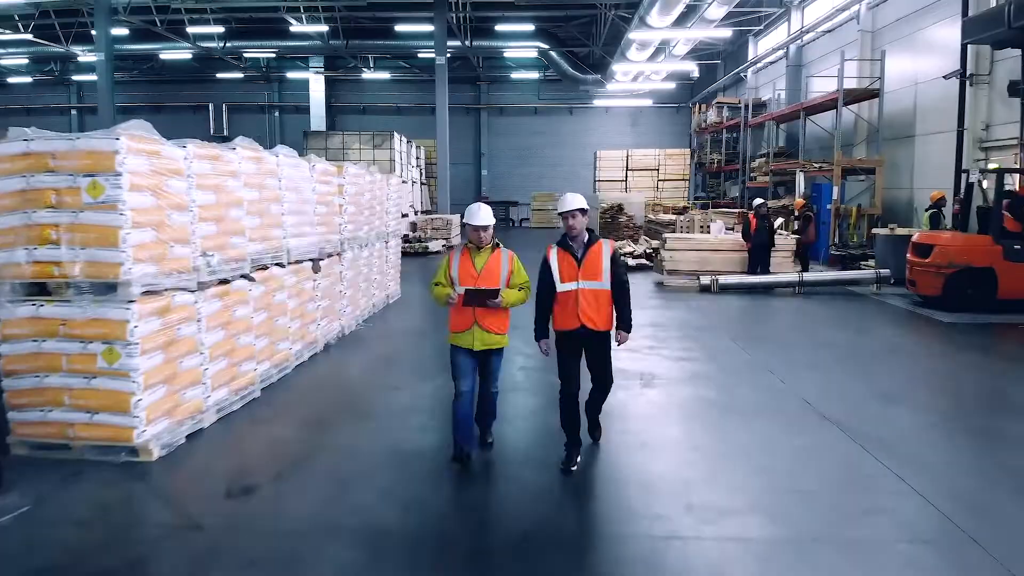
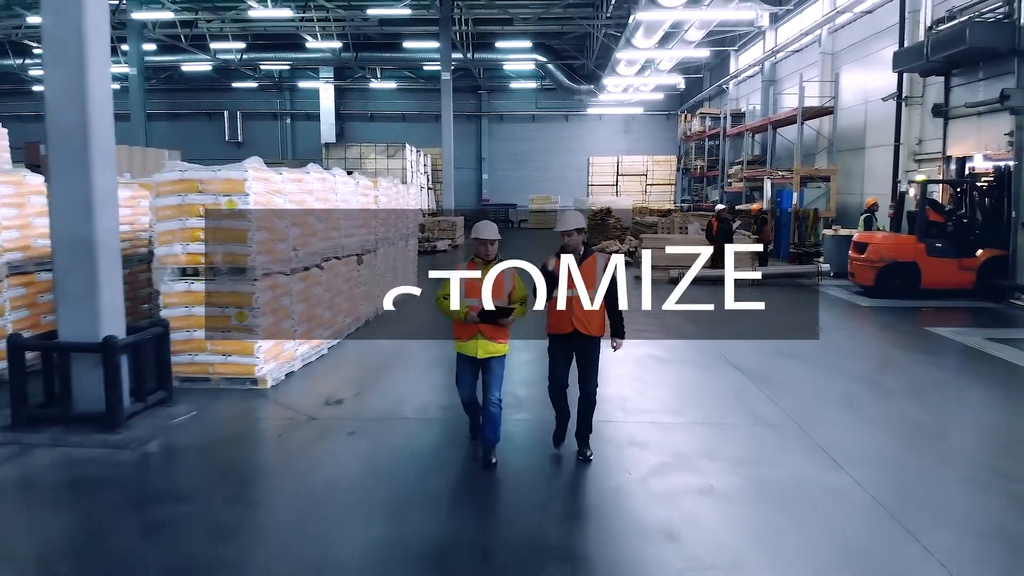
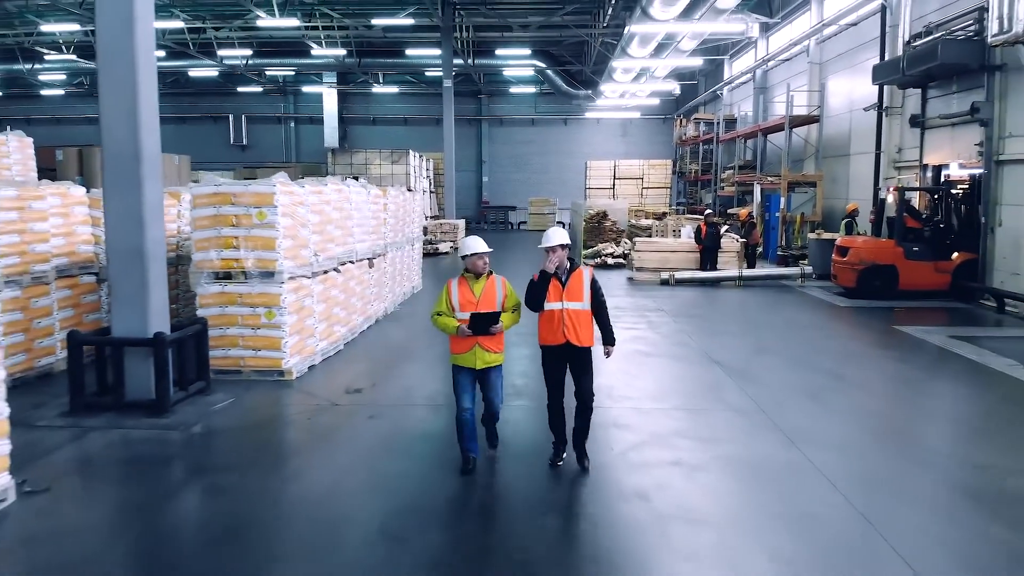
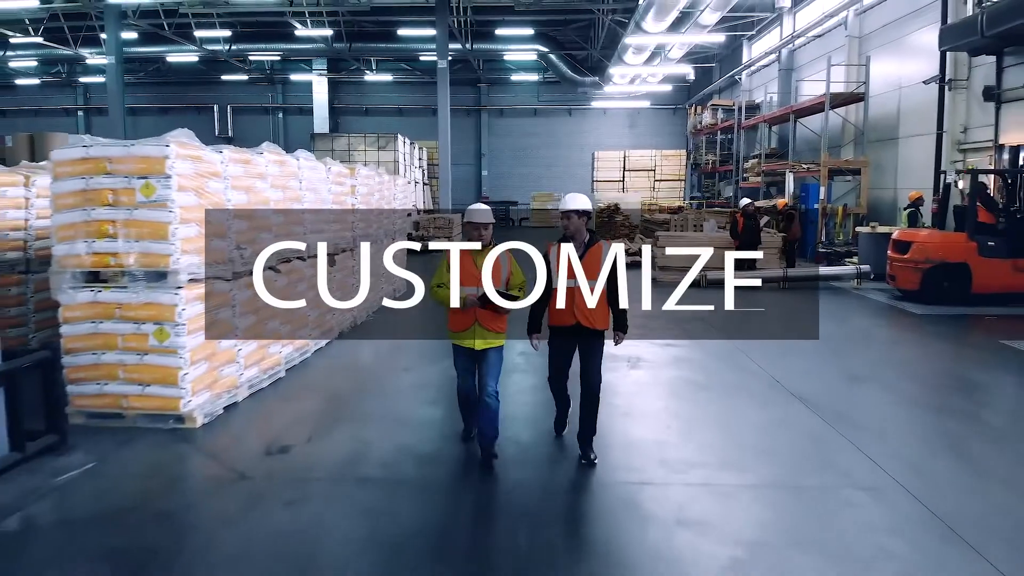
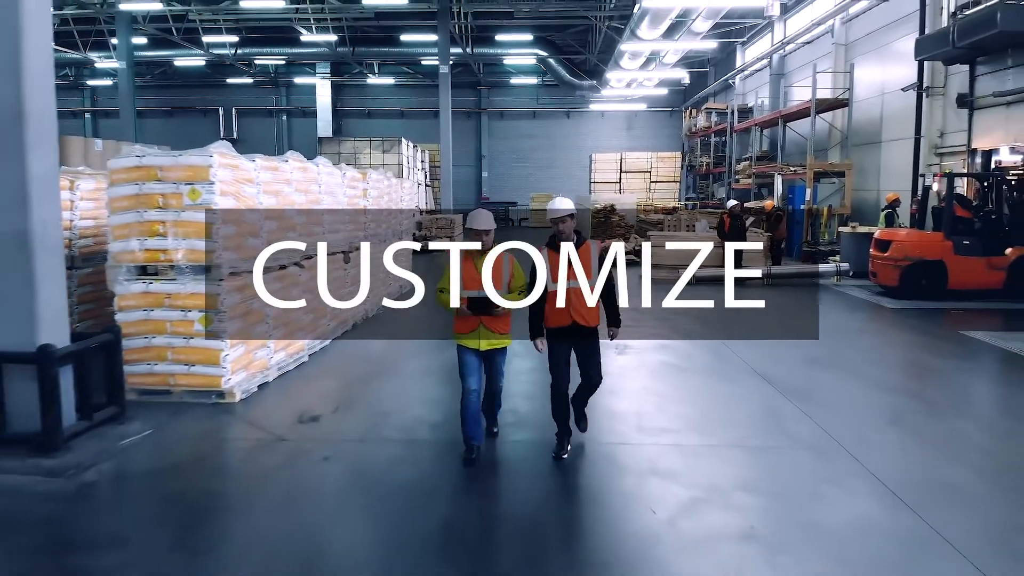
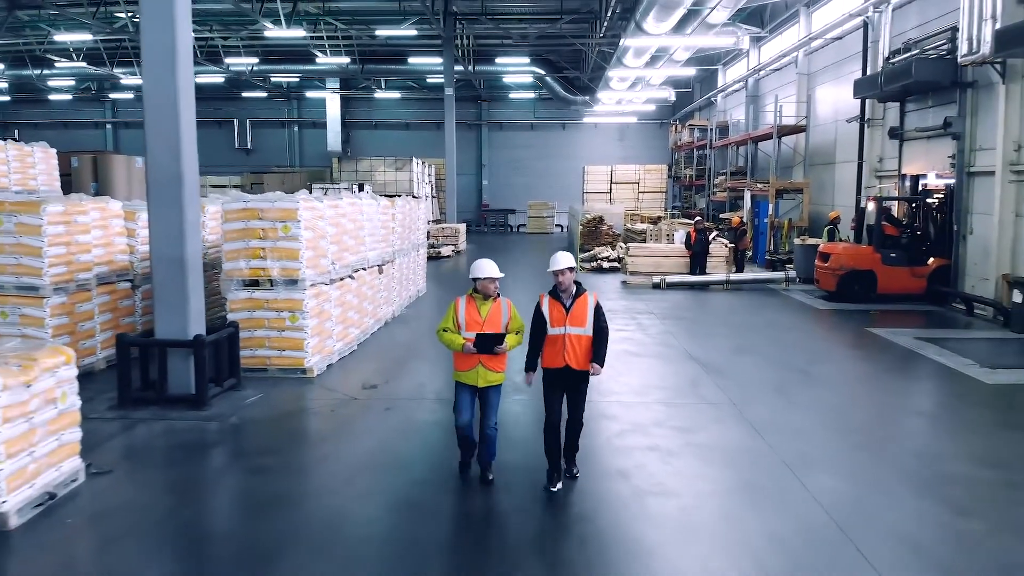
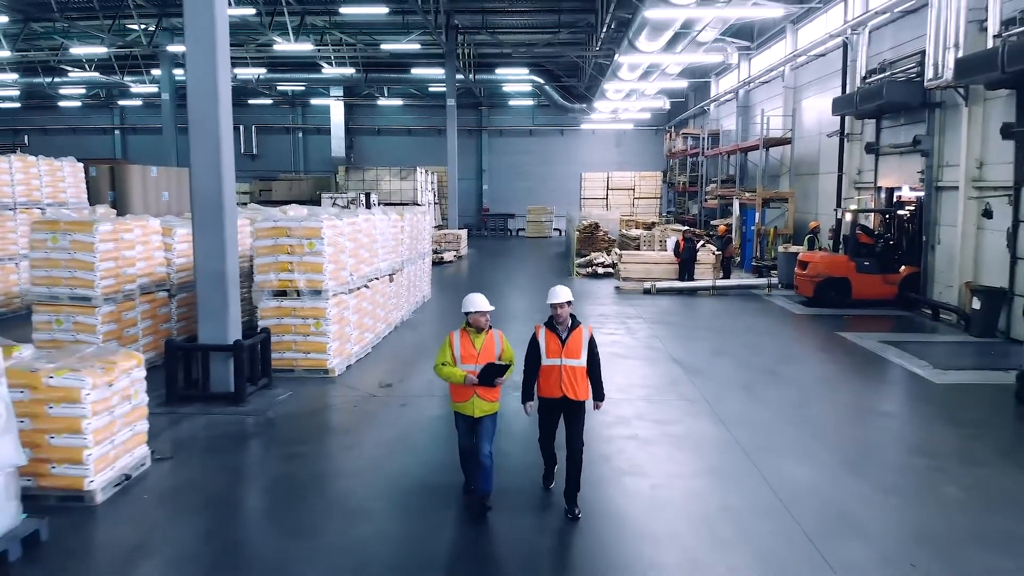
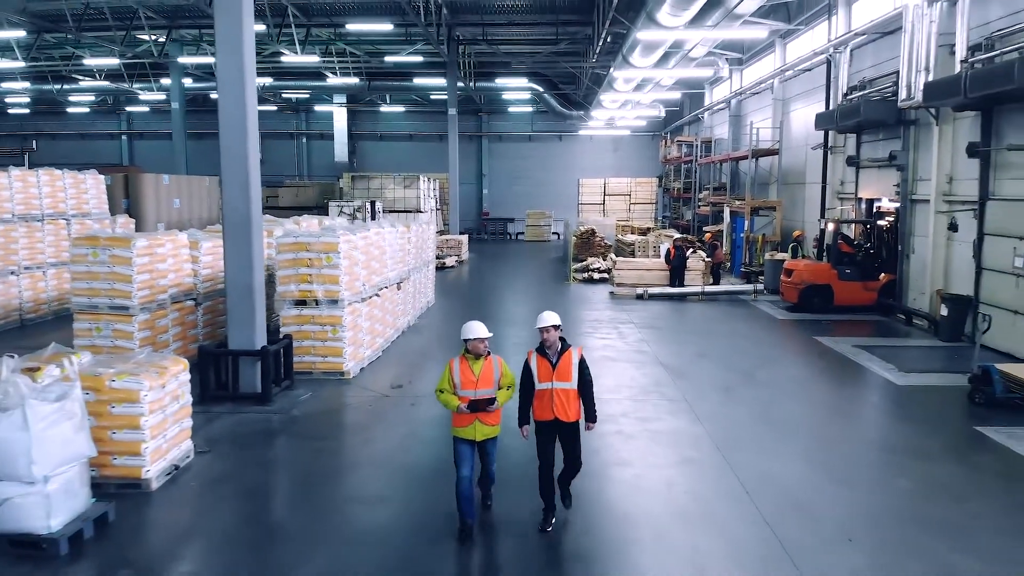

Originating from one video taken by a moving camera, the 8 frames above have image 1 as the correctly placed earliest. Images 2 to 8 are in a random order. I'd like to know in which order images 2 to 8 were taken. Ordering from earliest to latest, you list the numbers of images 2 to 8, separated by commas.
4, 5, 2, 3, 6, 7, 8
